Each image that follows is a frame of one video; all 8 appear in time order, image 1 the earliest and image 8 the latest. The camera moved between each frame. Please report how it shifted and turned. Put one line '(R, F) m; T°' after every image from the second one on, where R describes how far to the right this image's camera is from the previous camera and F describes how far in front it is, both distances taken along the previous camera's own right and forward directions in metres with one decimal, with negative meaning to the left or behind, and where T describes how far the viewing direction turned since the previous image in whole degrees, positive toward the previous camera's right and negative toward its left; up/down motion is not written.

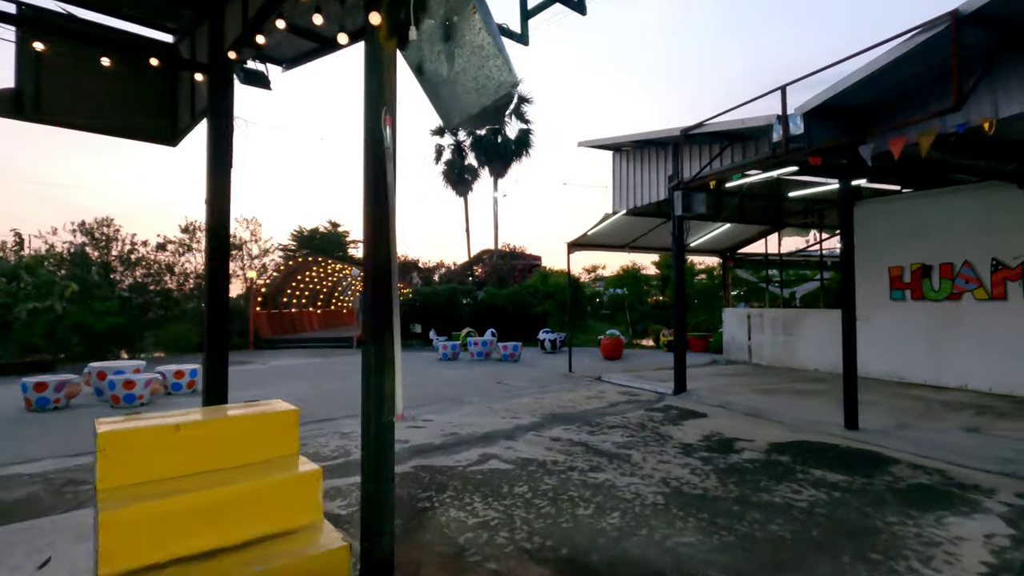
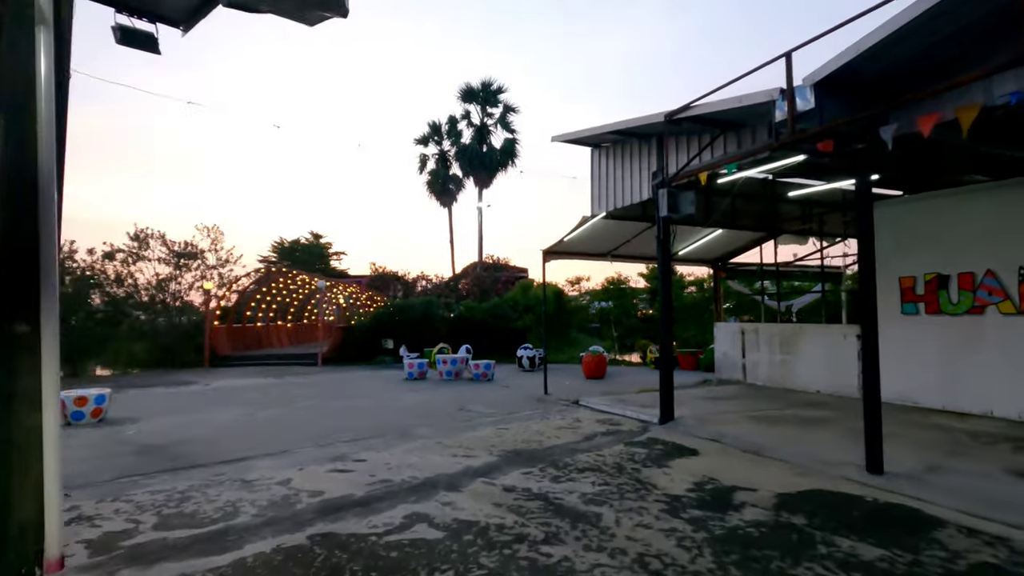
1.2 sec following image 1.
(+0.5, +1.3) m; +1°
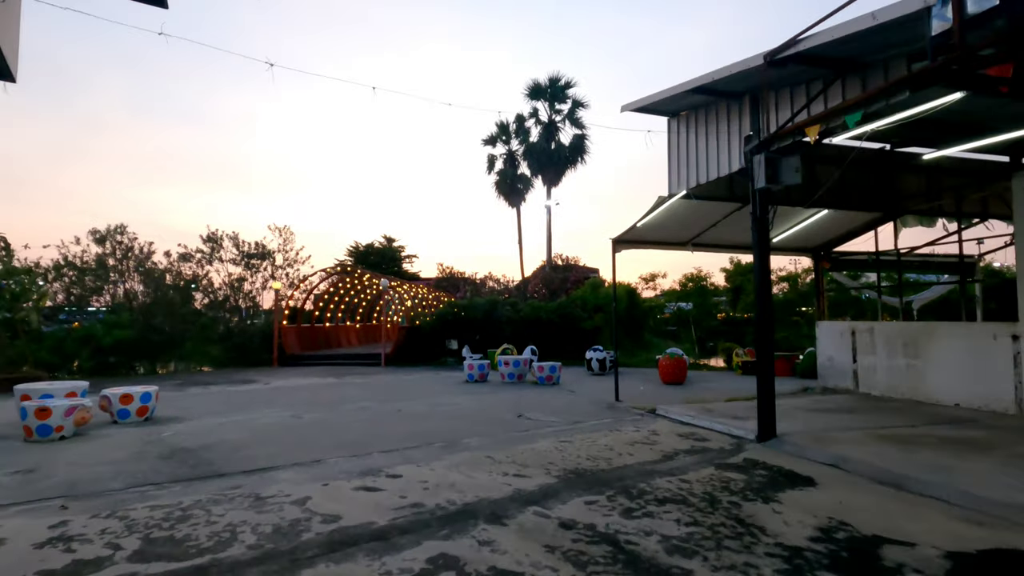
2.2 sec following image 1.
(+0.1, +1.1) m; -8°
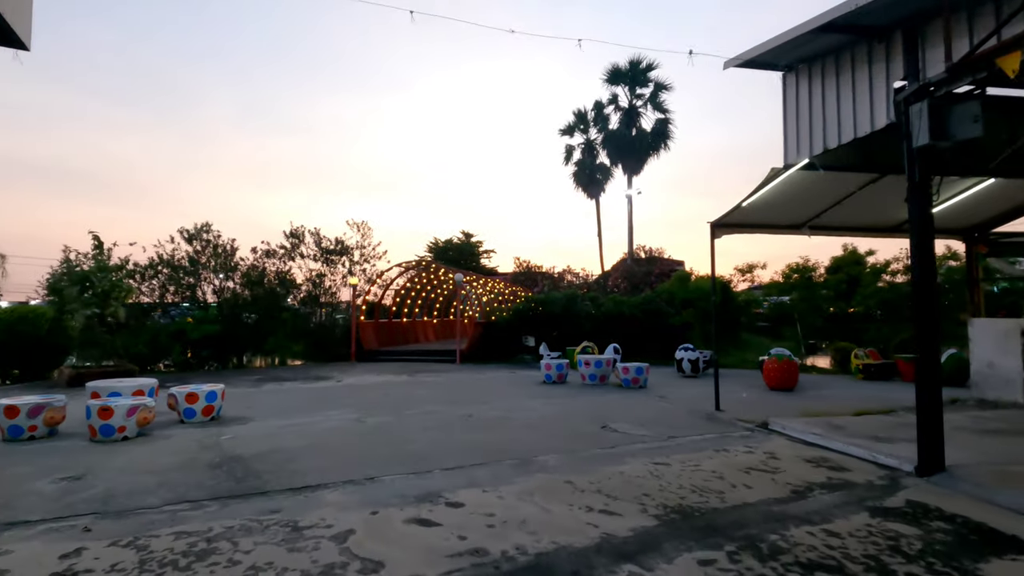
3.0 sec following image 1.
(0.0, +1.0) m; -8°
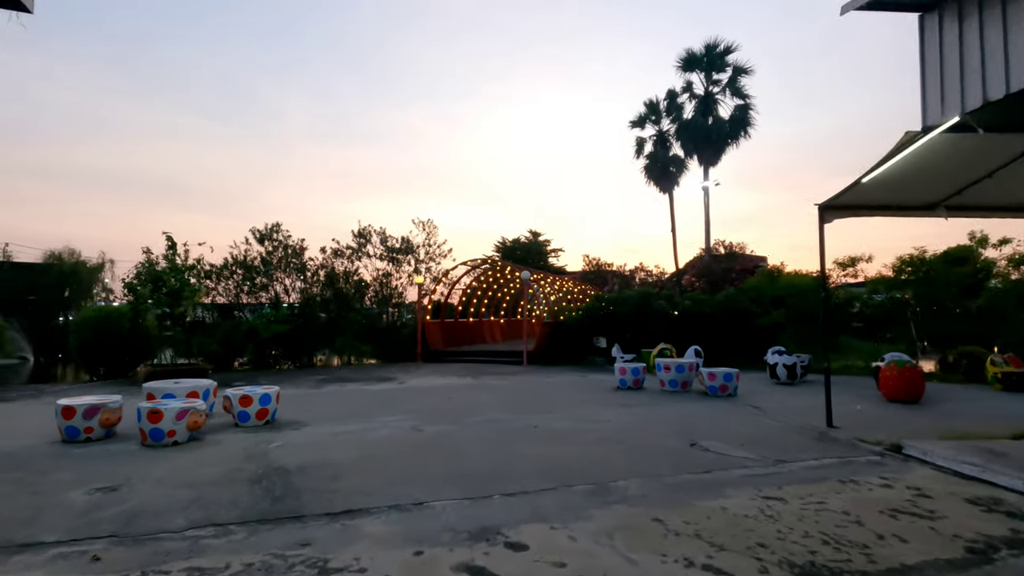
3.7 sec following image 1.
(0.0, +0.9) m; -7°
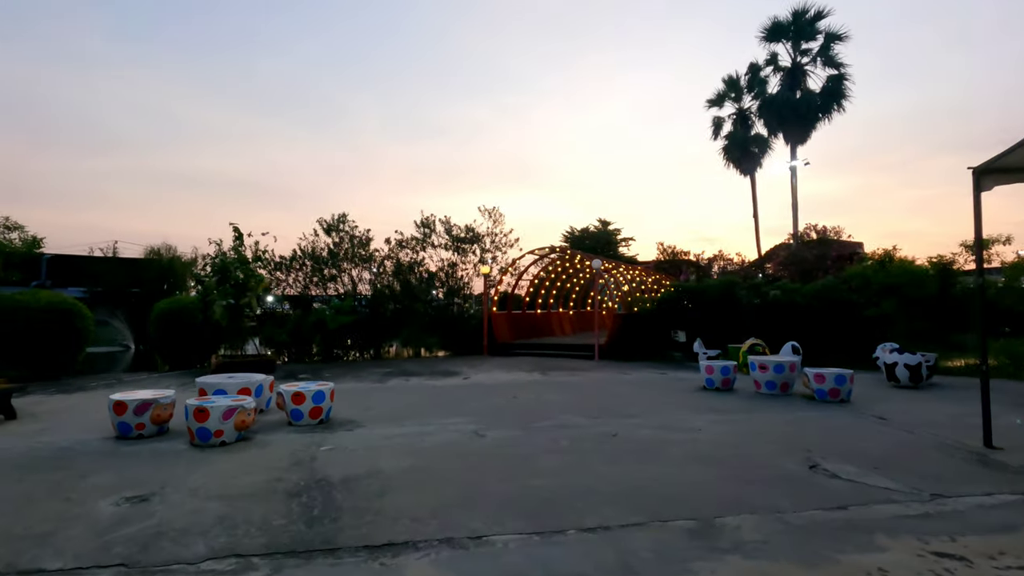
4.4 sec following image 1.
(-0.1, +0.9) m; -7°
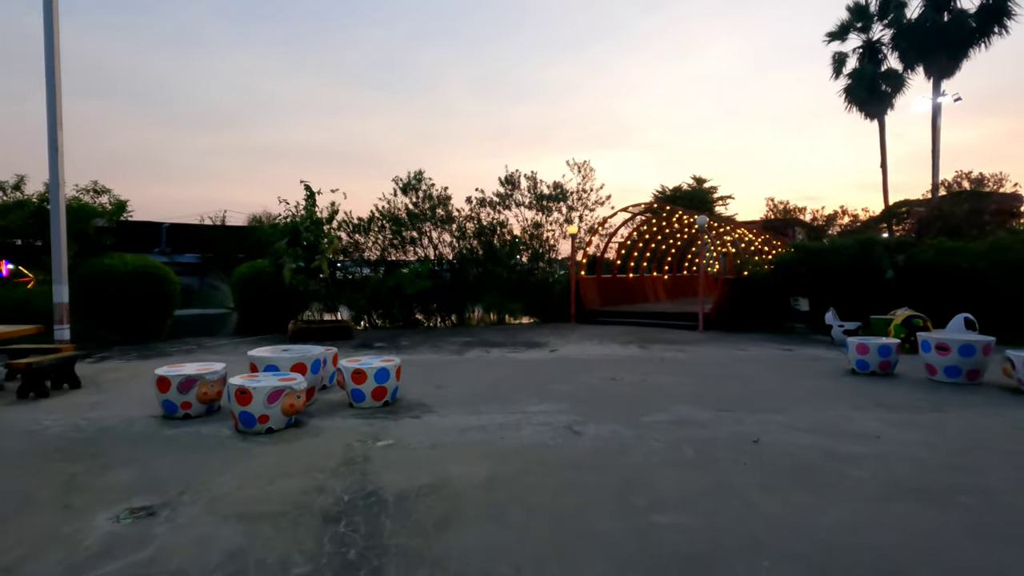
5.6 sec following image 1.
(-0.2, +1.4) m; -9°
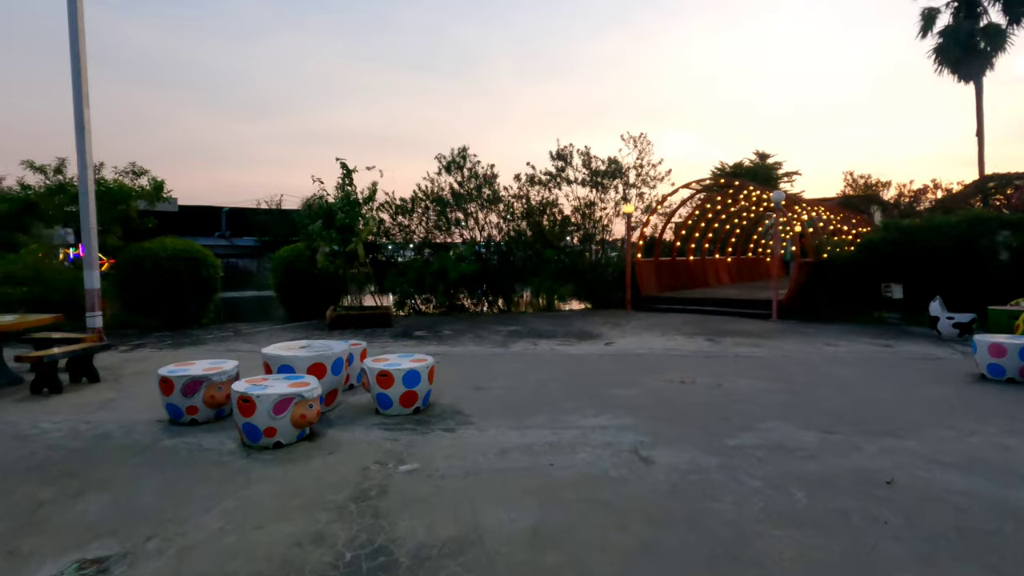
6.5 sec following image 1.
(0.0, +1.0) m; -5°
